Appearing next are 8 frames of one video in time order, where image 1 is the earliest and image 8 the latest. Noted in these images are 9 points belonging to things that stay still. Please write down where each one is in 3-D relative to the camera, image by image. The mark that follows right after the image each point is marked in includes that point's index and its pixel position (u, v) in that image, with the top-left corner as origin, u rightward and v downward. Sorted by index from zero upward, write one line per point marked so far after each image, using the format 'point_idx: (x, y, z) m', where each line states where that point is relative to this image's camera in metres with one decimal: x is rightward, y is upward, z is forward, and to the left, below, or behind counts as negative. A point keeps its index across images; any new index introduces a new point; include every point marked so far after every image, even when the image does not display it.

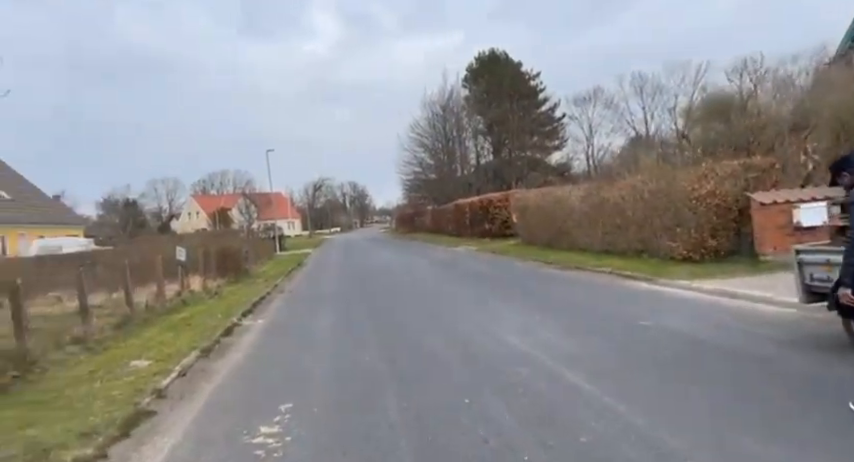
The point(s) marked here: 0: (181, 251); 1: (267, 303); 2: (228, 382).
0: (-7.3, -0.6, +17.4) m
1: (-4.4, -2.0, +16.1) m
2: (-2.5, -1.9, +7.4) m
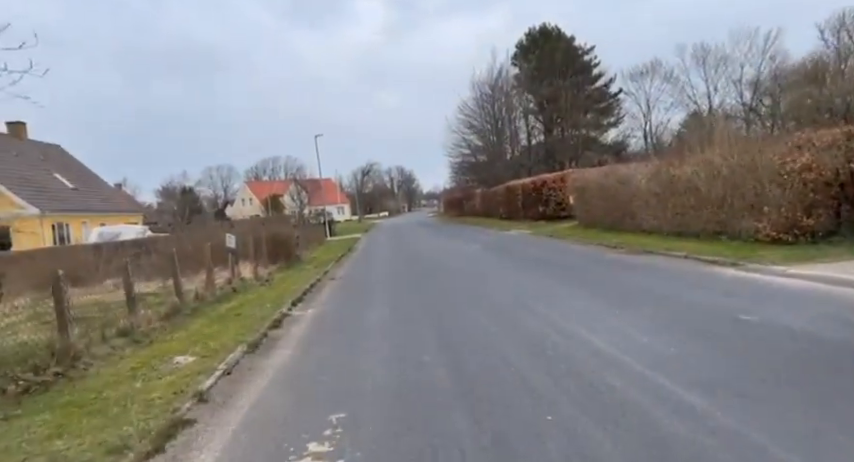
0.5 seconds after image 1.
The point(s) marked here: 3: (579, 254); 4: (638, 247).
0: (-5.7, -0.2, +17.0) m
1: (-2.9, -1.6, +15.5) m
2: (-1.8, -1.8, +6.8) m
3: (+4.6, -0.7, +18.0) m
4: (+5.9, -0.4, +16.5) m
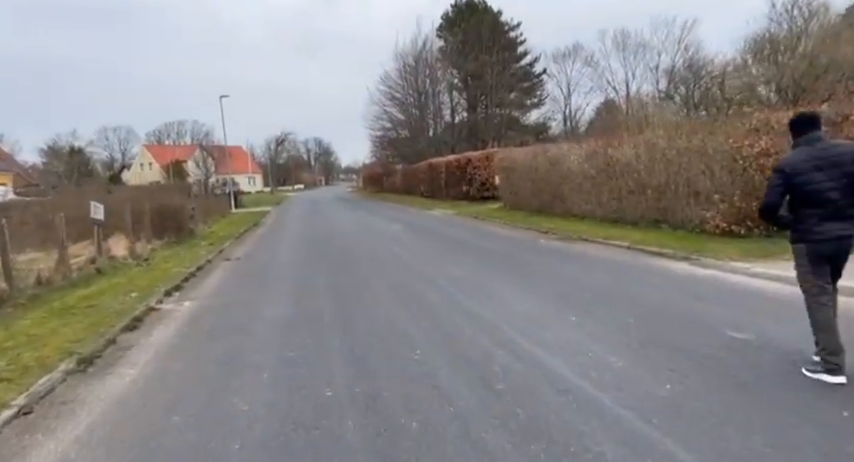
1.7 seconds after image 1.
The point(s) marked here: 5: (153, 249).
0: (-7.8, +0.5, +14.0) m
1: (-4.9, -1.0, +13.0) m
2: (-2.5, -1.5, +4.5) m
3: (+2.2, -0.2, +16.5) m
4: (+3.7, -0.1, +15.1) m
5: (-8.2, -0.6, +17.6) m
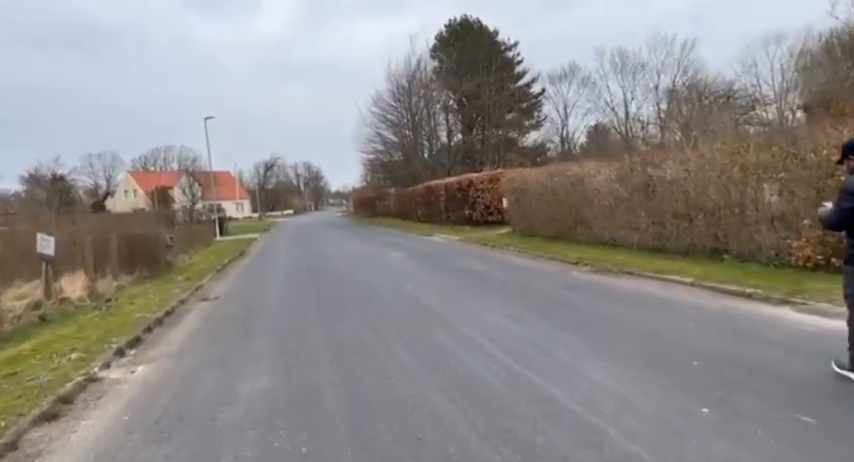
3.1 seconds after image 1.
0: (-7.5, -0.2, +11.7) m
1: (-4.6, -1.6, +10.6) m
2: (-2.1, -1.8, +2.2) m
3: (+2.5, -0.9, +14.3) m
4: (+4.0, -0.7, +12.9) m
5: (-7.9, -1.5, +15.2) m
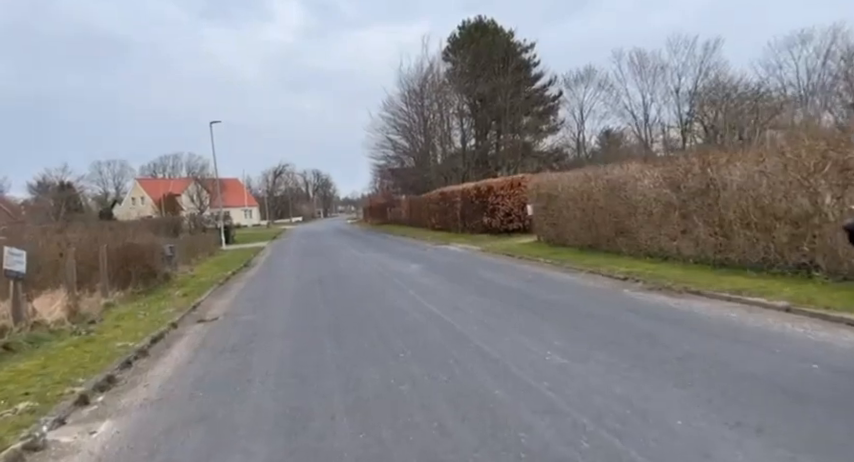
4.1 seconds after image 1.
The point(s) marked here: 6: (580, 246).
0: (-7.0, -0.4, +10.1) m
1: (-4.1, -1.8, +8.9) m
2: (-1.7, -1.9, +0.5) m
3: (+3.1, -1.2, +12.5) m
4: (+4.5, -1.0, +11.1) m
5: (-7.4, -1.7, +13.6) m
6: (+4.6, -0.4, +17.6) m
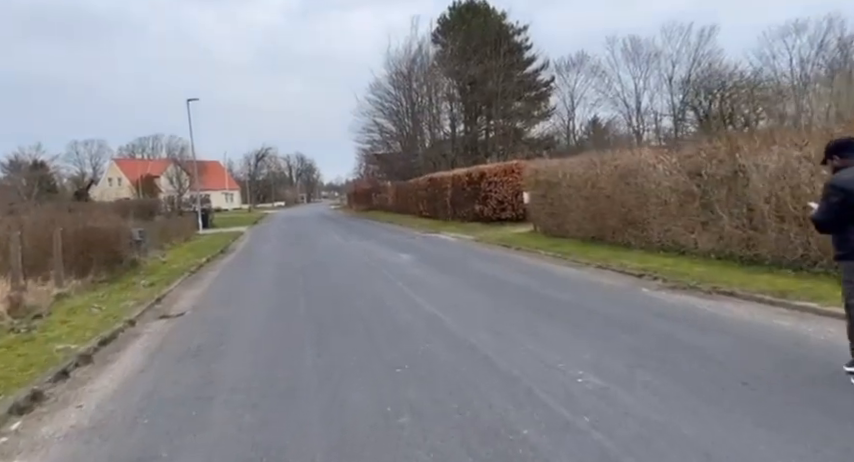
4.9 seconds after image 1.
0: (-7.0, -0.1, +8.5) m
1: (-4.1, -1.6, +7.5) m
2: (-1.5, -1.9, -0.9) m
3: (+2.9, -1.0, +11.3) m
4: (+4.5, -0.8, +10.0) m
5: (-7.5, -1.3, +12.1) m
6: (+4.3, -0.2, +16.4) m
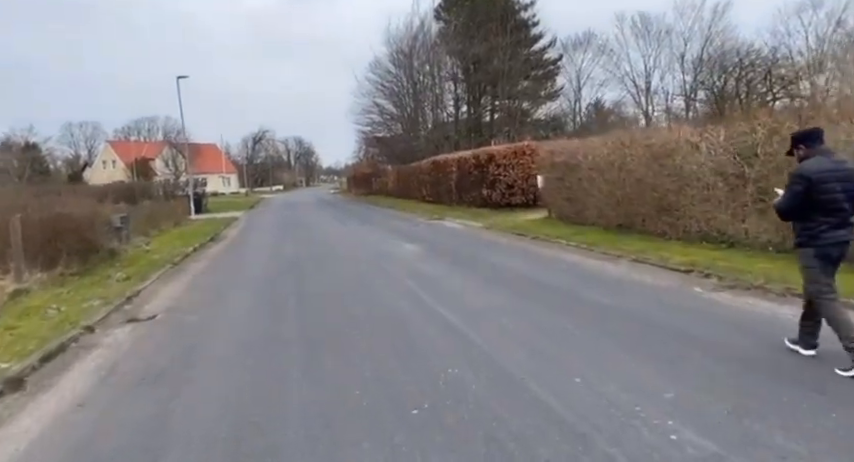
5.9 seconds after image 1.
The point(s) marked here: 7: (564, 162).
0: (-6.8, 0.0, +7.0) m
1: (-3.9, -1.5, +6.0) m
2: (-1.3, -2.1, -2.4) m
3: (+3.1, -0.8, +9.7) m
4: (+4.7, -0.7, +8.4) m
5: (-7.3, -1.1, +10.5) m
6: (+4.5, +0.2, +14.8) m
7: (+3.9, +2.0, +17.1) m
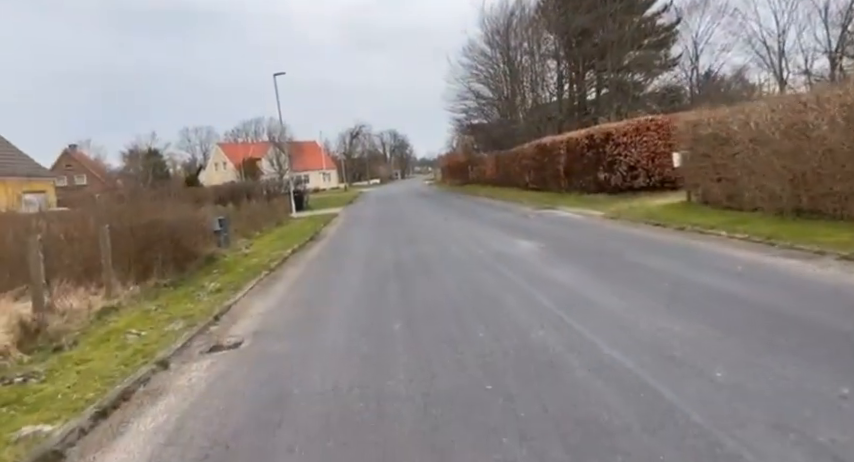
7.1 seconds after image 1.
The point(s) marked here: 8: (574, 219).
0: (-5.4, -0.3, +6.0) m
1: (-2.6, -1.7, +4.6) m
2: (-1.4, -2.4, -4.1) m
3: (+4.9, -0.7, +7.1) m
4: (+6.2, -0.5, +5.5) m
5: (-5.3, -1.3, +9.6) m
6: (+7.1, +0.5, +11.9) m
7: (+6.8, +2.3, +14.2) m
8: (+4.5, +0.5, +18.0) m
